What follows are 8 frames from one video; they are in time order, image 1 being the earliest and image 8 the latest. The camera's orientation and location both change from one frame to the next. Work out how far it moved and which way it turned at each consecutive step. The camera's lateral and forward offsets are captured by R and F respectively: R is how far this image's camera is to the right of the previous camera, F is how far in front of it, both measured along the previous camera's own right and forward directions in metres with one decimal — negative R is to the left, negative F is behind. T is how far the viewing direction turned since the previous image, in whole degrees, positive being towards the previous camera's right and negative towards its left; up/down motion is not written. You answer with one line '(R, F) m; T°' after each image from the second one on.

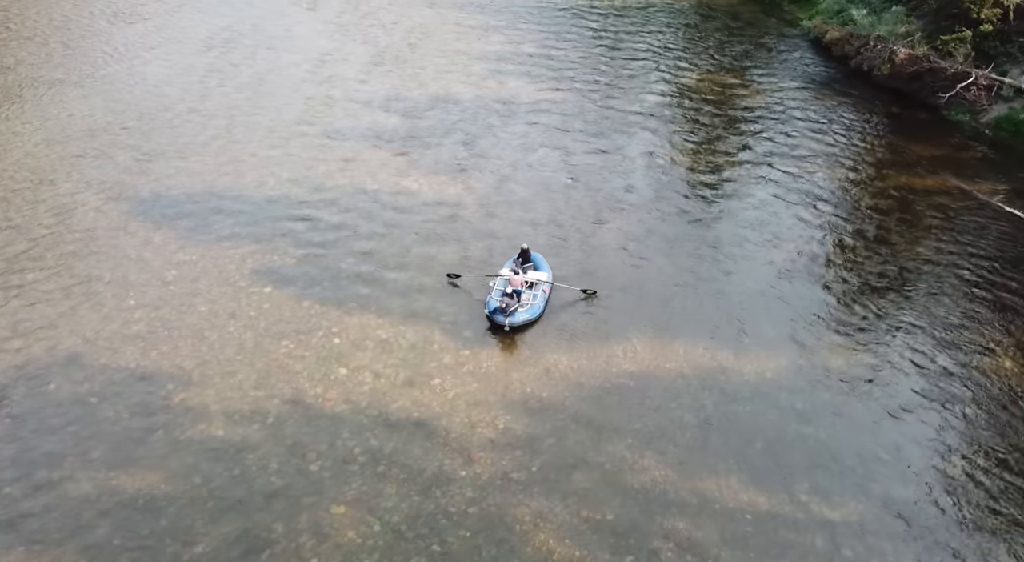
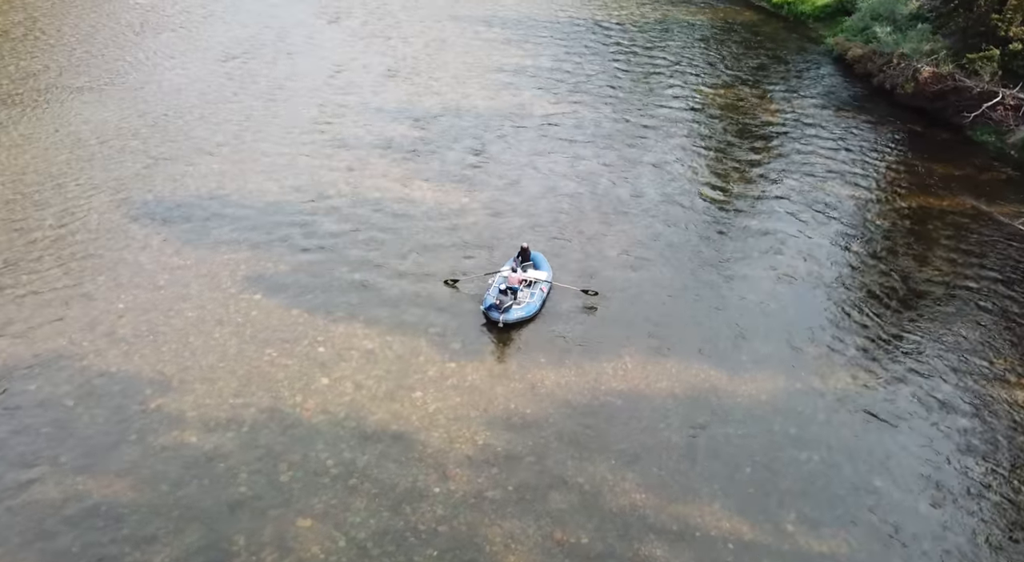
(+1.6, +0.9) m; -2°
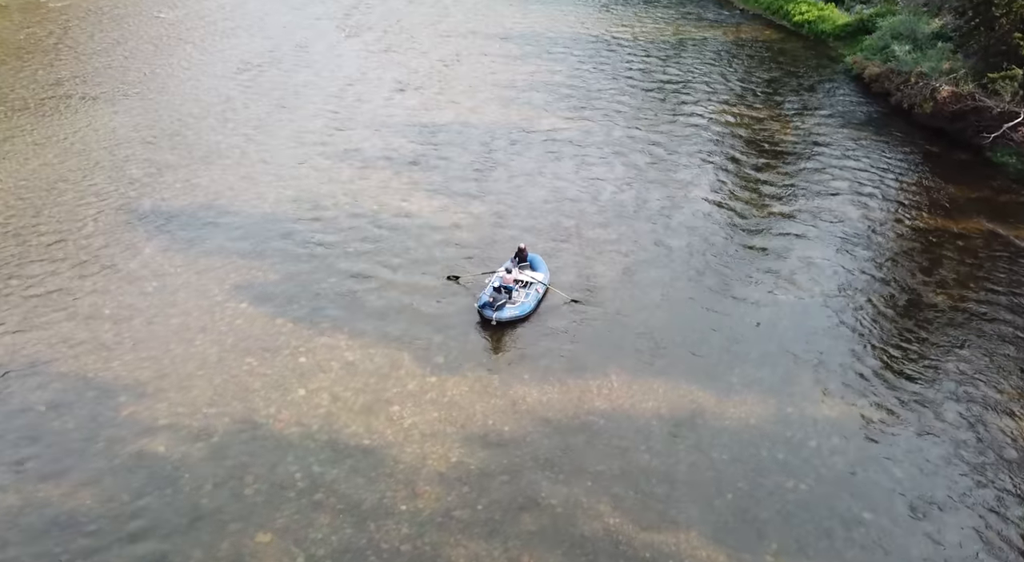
(+1.6, +0.9) m; -2°
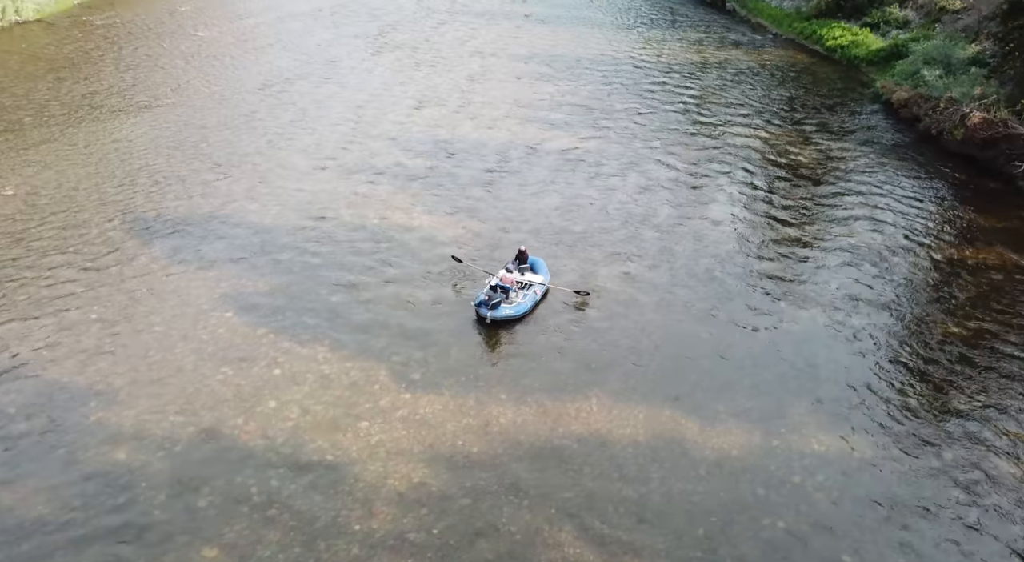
(+2.3, +1.1) m; -3°
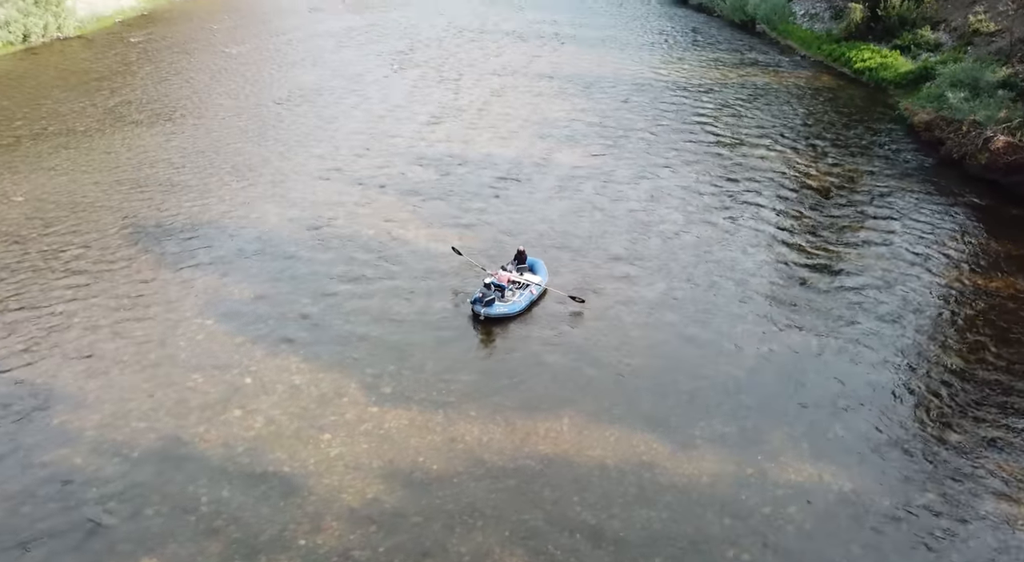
(+2.3, +1.0) m; -3°
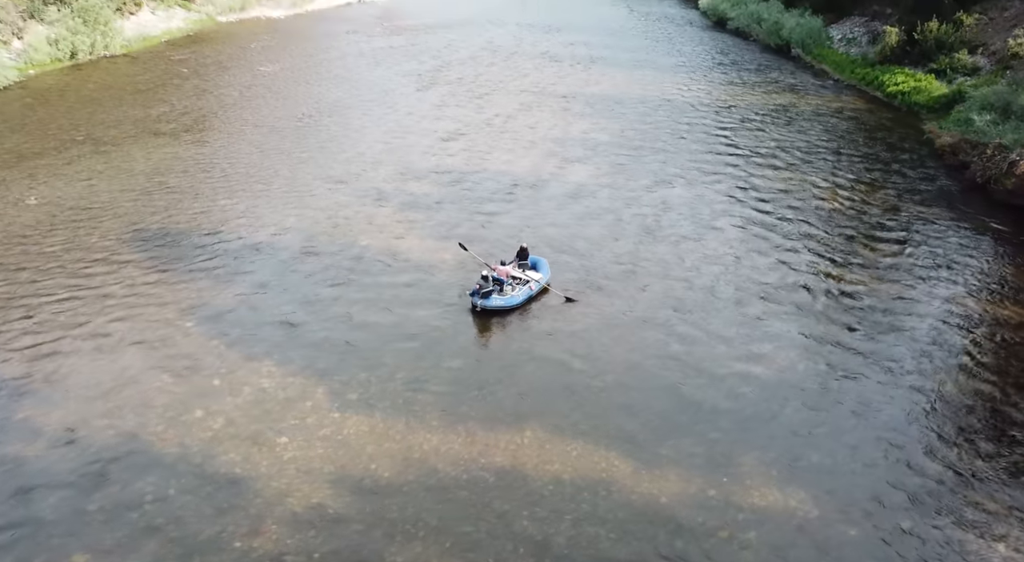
(+2.7, +0.8) m; -4°
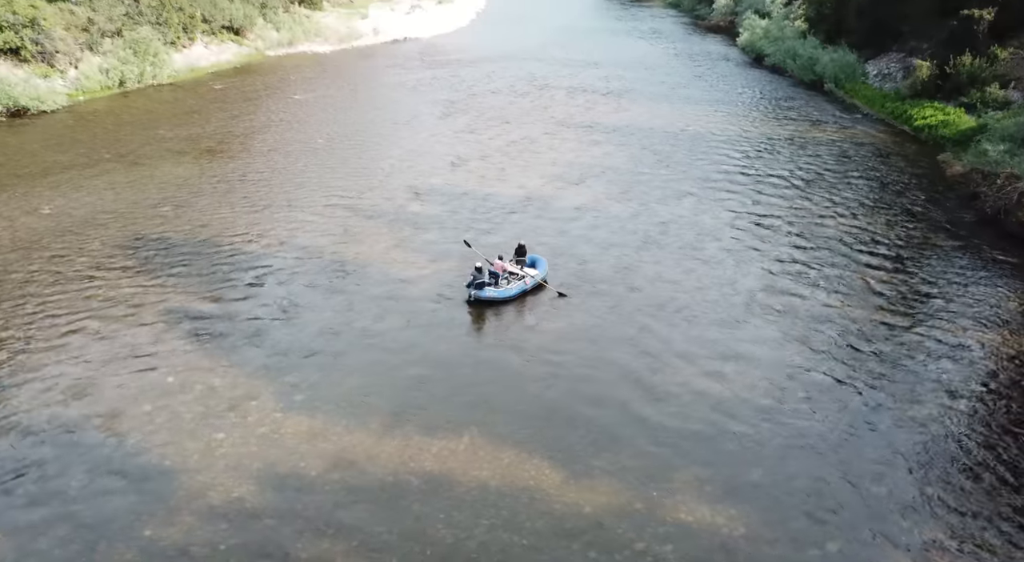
(+3.7, +0.6) m; -4°
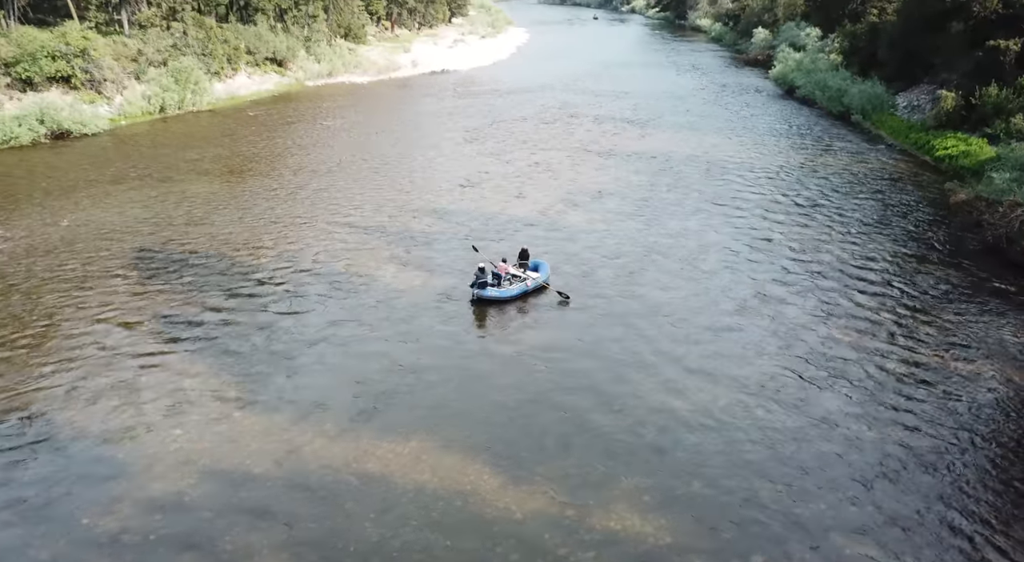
(+3.1, 0.0) m; -4°
